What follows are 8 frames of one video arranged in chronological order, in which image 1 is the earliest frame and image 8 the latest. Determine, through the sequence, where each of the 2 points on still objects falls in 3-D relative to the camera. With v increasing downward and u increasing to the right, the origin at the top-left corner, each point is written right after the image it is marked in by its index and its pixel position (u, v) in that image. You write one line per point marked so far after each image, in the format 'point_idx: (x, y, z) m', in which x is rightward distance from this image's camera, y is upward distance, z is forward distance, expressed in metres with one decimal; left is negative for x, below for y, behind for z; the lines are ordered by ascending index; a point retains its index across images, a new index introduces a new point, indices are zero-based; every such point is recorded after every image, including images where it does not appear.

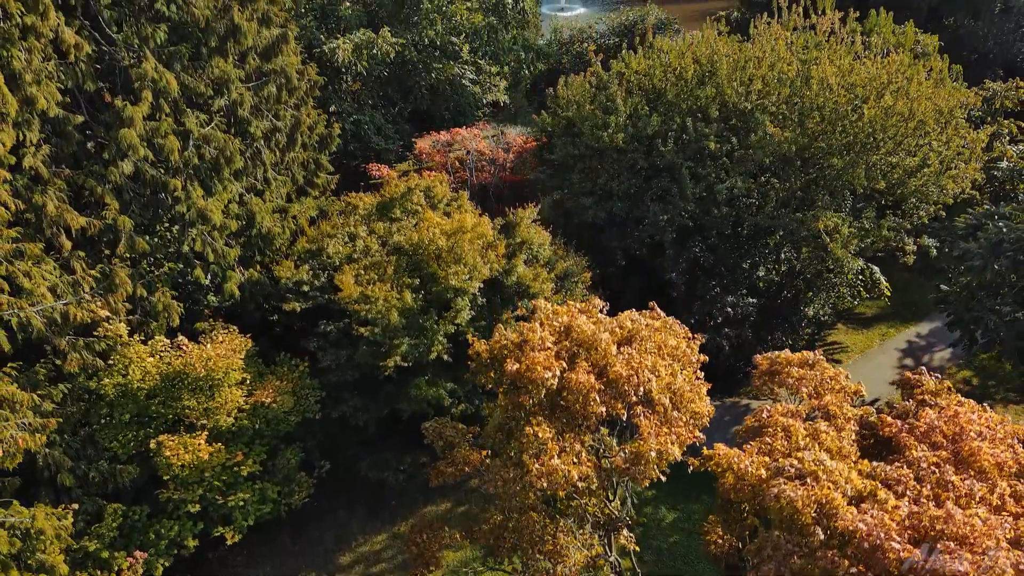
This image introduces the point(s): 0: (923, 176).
0: (+6.5, +1.8, +11.0) m
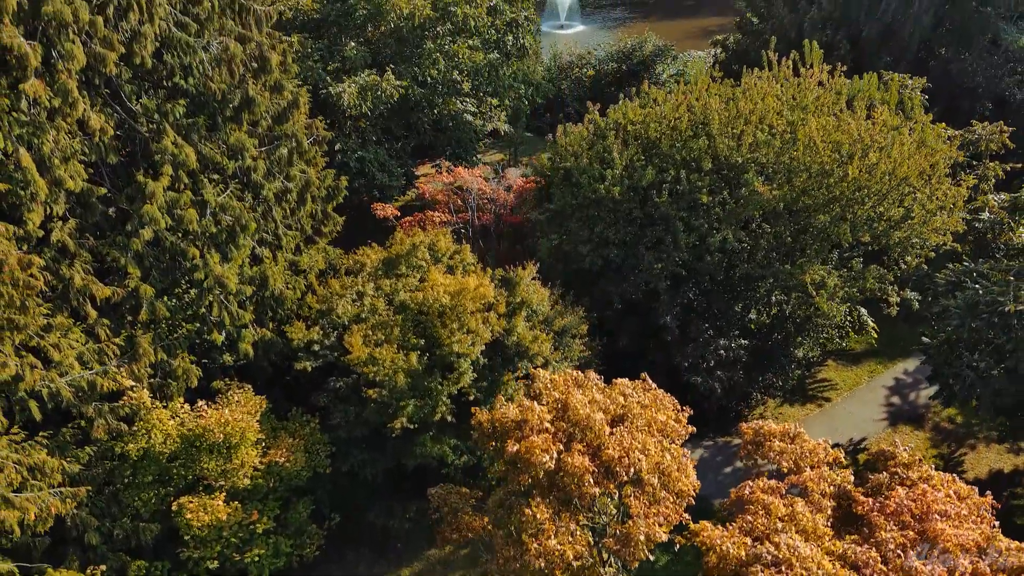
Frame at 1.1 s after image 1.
0: (+6.5, +1.0, +11.5) m
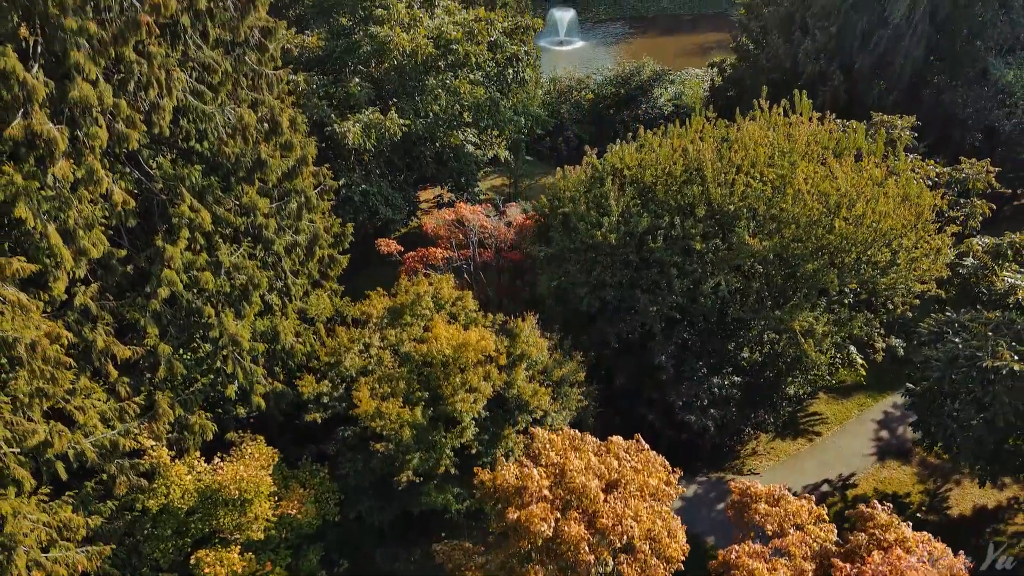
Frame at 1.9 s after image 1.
0: (+6.6, +0.2, +11.9) m
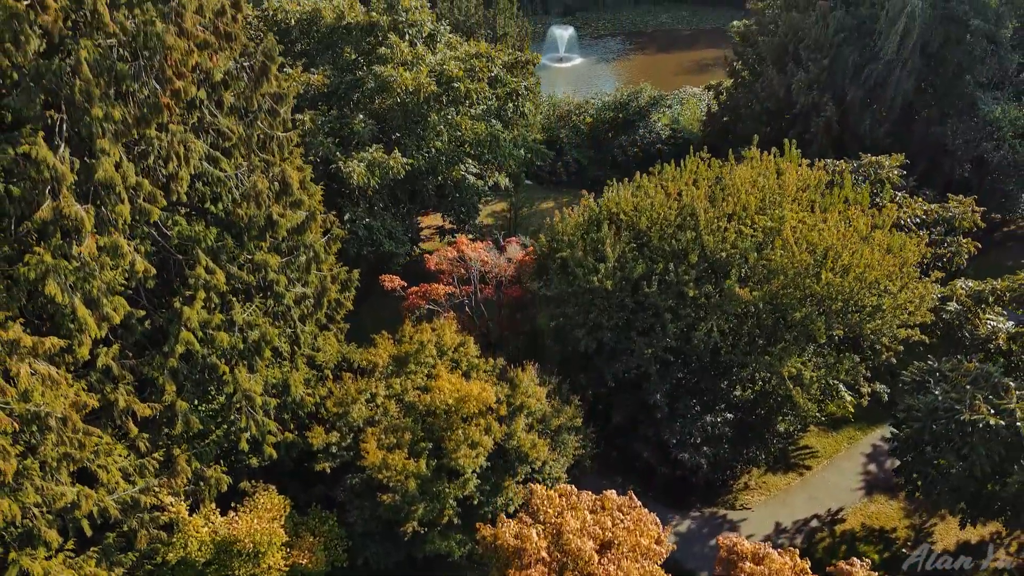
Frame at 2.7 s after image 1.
0: (+6.6, -0.6, +12.4) m
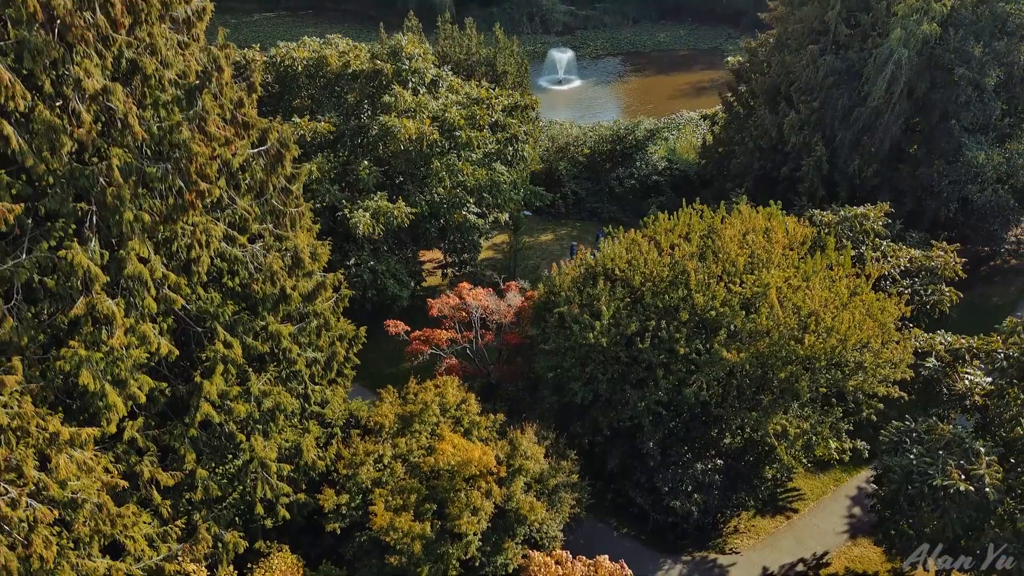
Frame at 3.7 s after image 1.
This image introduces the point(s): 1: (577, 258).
0: (+6.5, -1.7, +13.0) m
1: (+1.4, +0.7, +15.2) m
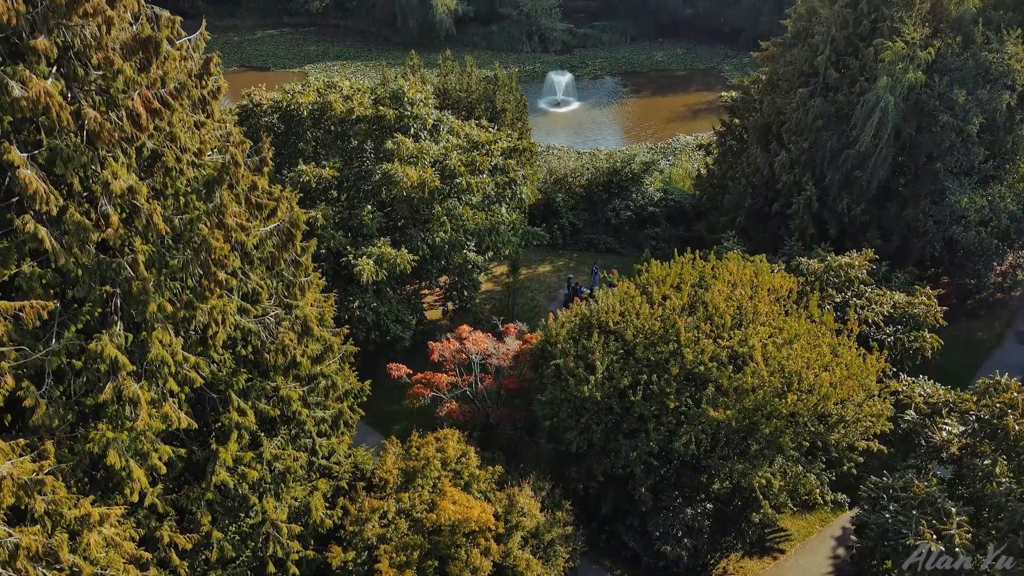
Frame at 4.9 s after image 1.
0: (+6.5, -2.8, +13.6) m
1: (+1.4, -0.5, +15.9) m
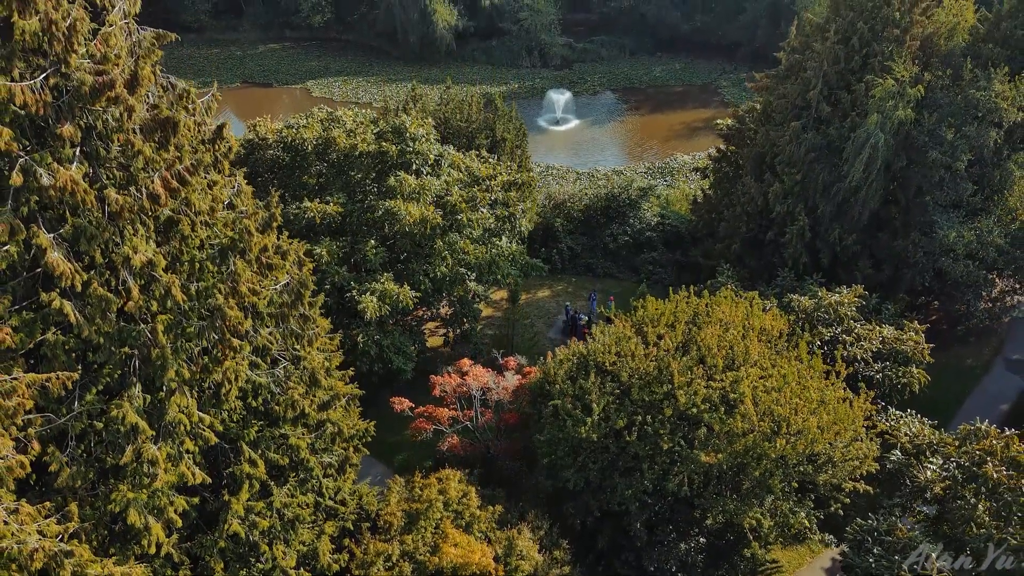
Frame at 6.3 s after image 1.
0: (+6.5, -3.8, +14.2) m
1: (+1.4, -1.4, +16.4) m
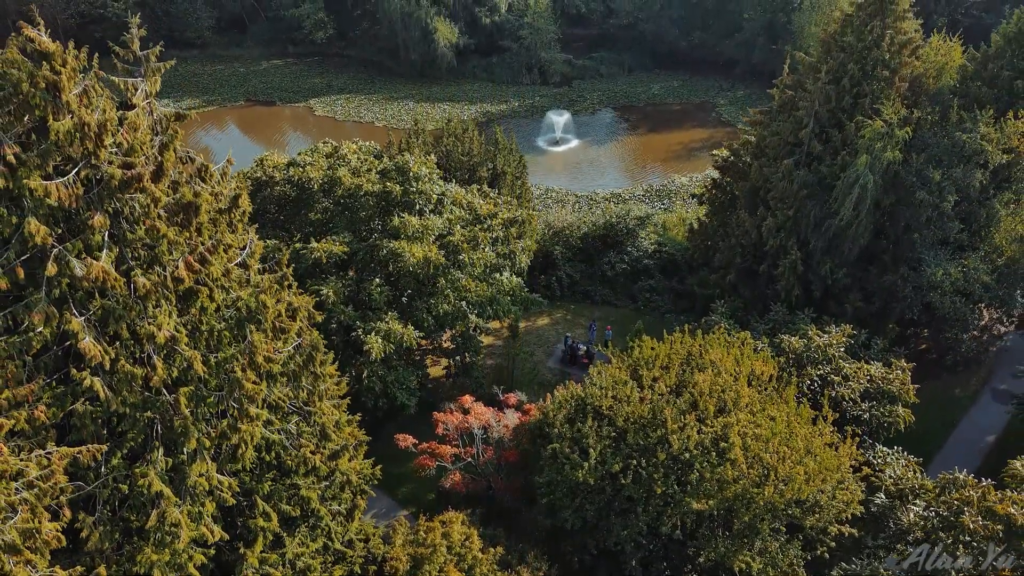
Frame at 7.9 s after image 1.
0: (+6.5, -4.9, +14.8) m
1: (+1.4, -2.5, +17.0) m
